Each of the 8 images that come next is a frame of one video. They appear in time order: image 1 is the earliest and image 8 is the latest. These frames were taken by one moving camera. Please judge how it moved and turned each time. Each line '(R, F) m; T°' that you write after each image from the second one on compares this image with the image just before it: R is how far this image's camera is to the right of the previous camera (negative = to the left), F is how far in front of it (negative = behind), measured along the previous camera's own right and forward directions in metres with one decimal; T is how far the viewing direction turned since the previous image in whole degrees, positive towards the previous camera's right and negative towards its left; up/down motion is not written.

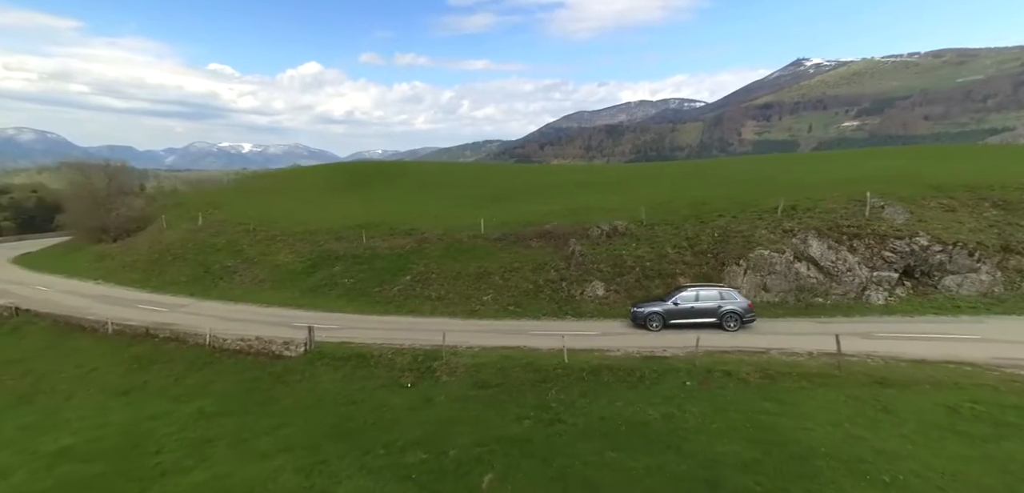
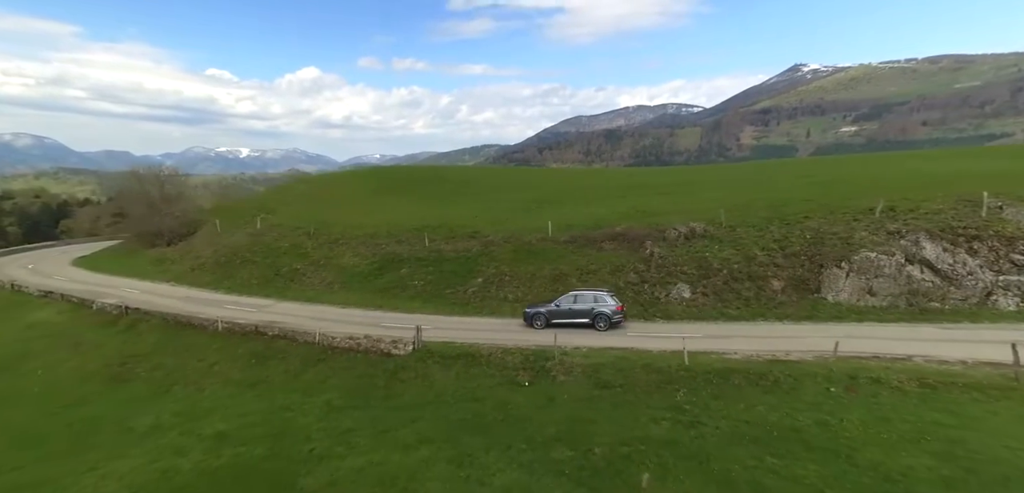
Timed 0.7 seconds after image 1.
(-1.6, -0.4) m; -6°
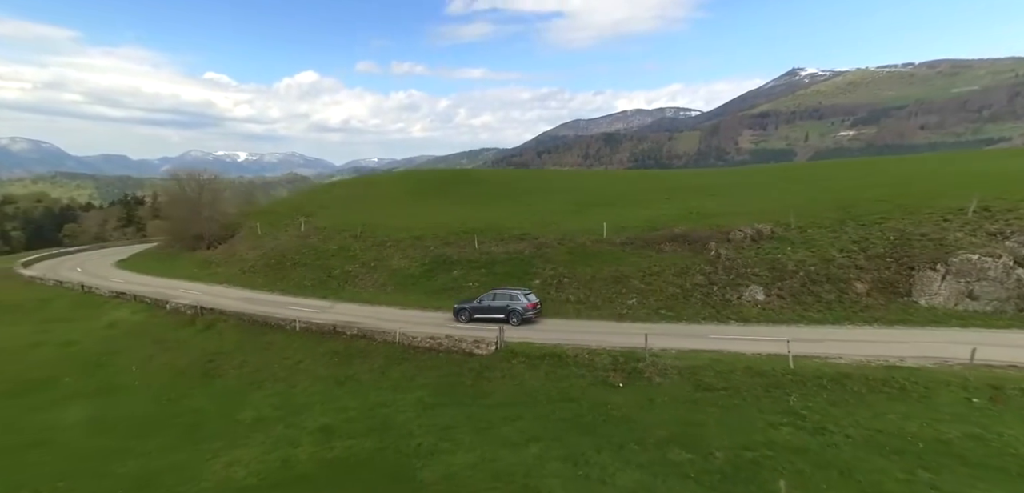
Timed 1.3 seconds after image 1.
(-1.3, -0.1) m; -5°
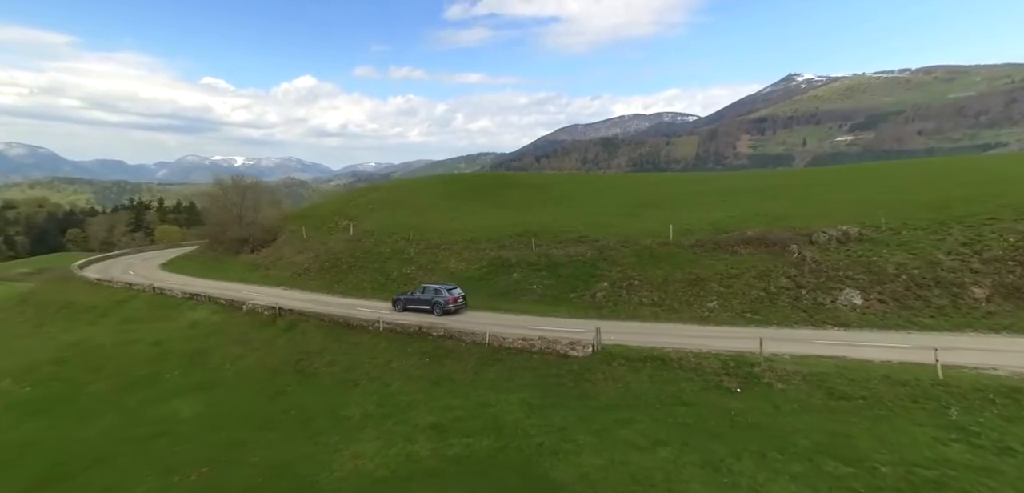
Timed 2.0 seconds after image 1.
(-1.5, 0.0) m; -5°
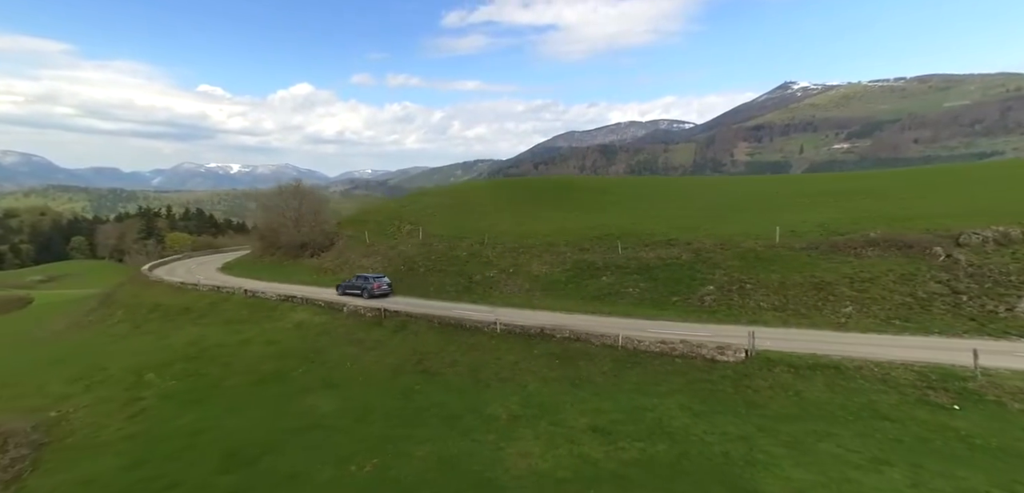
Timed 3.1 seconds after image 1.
(-2.3, +0.3) m; -8°
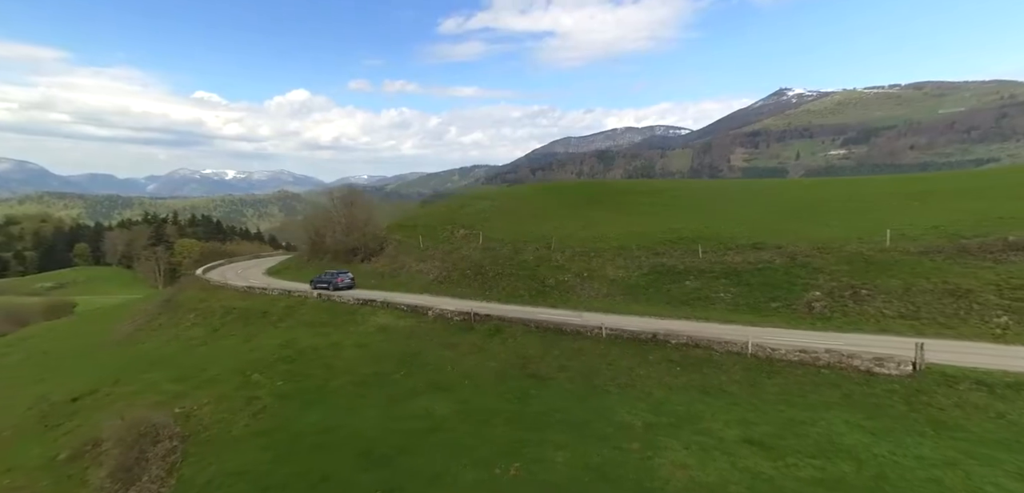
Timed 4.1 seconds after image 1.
(-1.9, +0.4) m; -7°
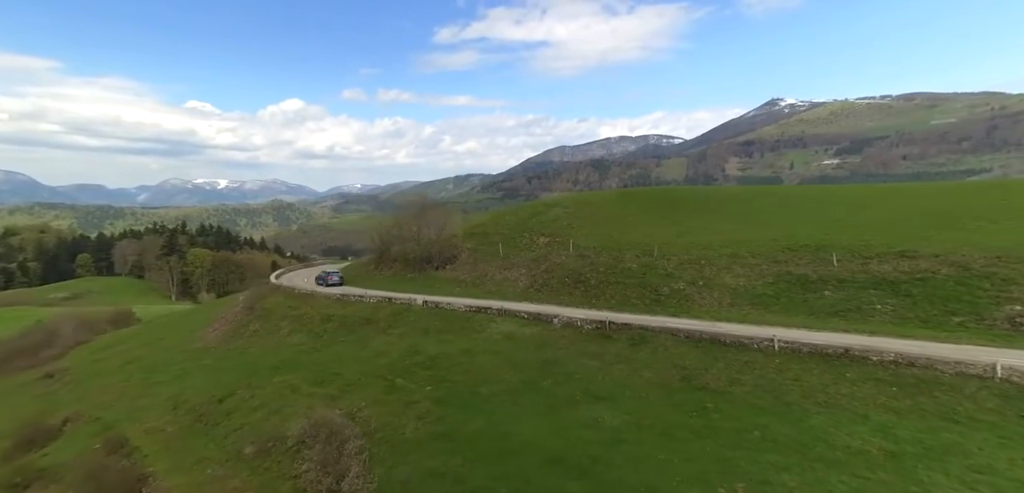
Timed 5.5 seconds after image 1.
(-3.3, +0.4) m; -10°
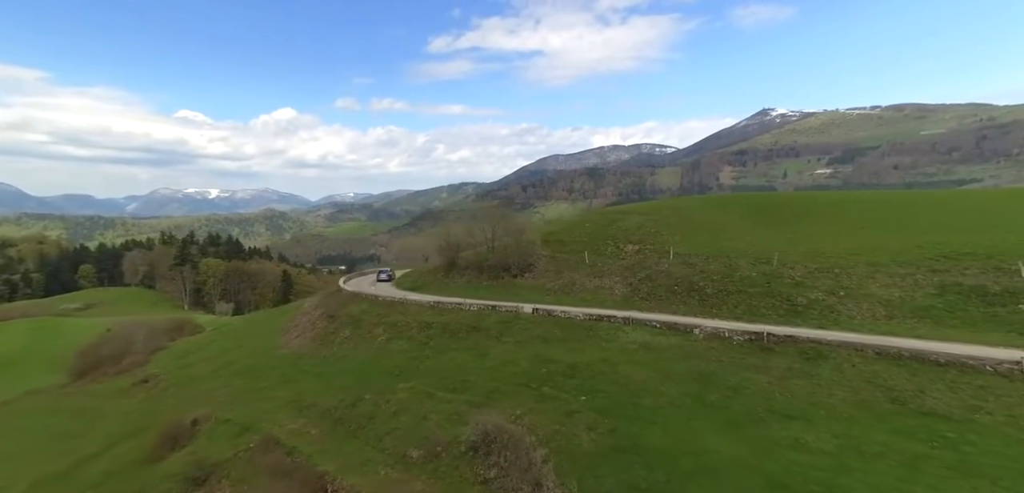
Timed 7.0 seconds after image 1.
(-3.5, +1.0) m; -11°
